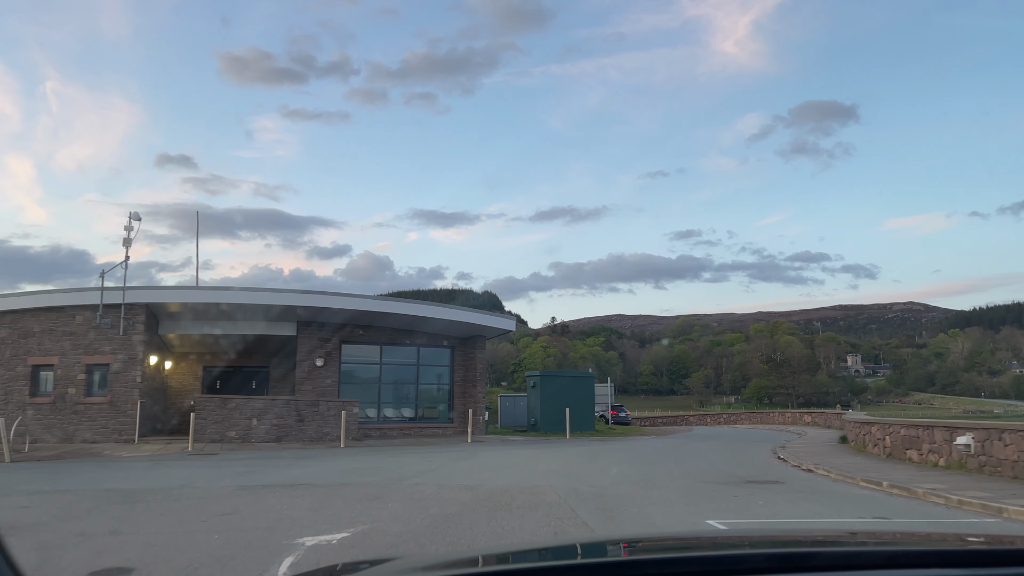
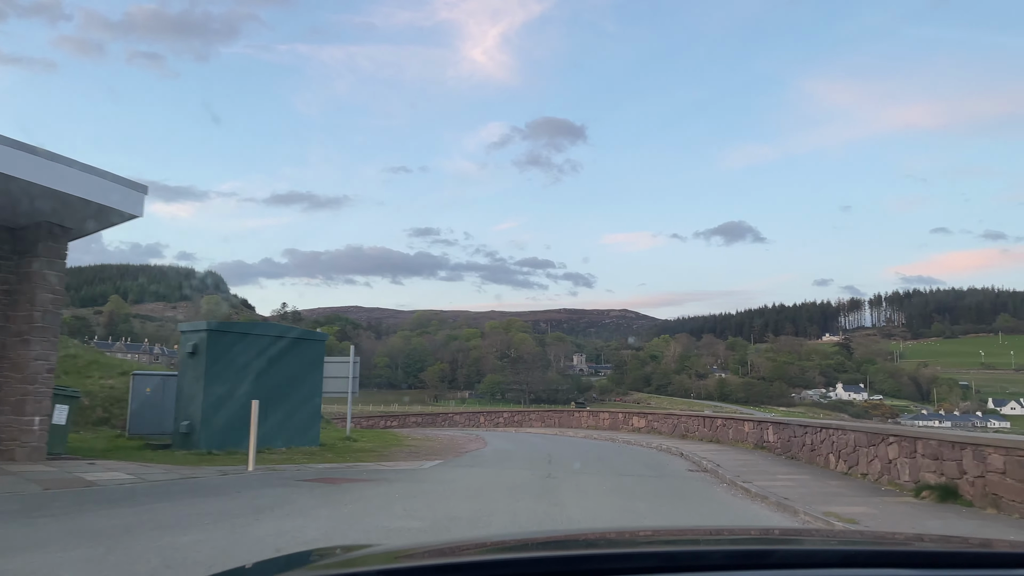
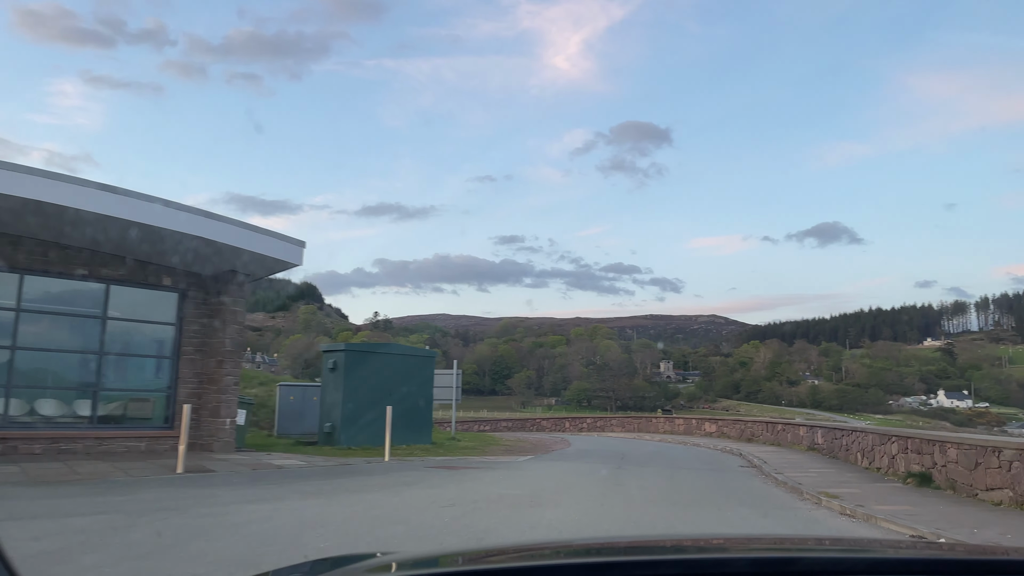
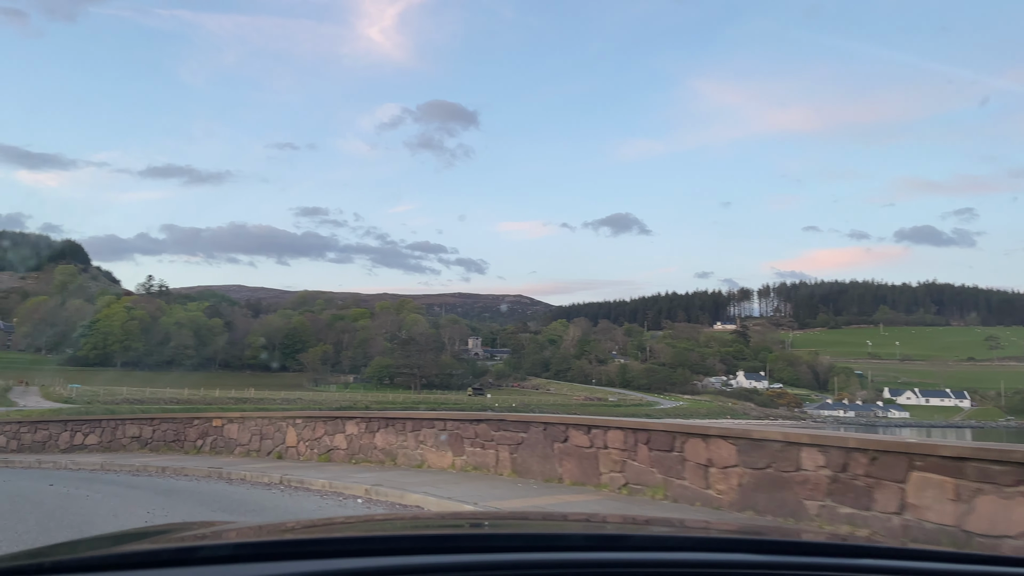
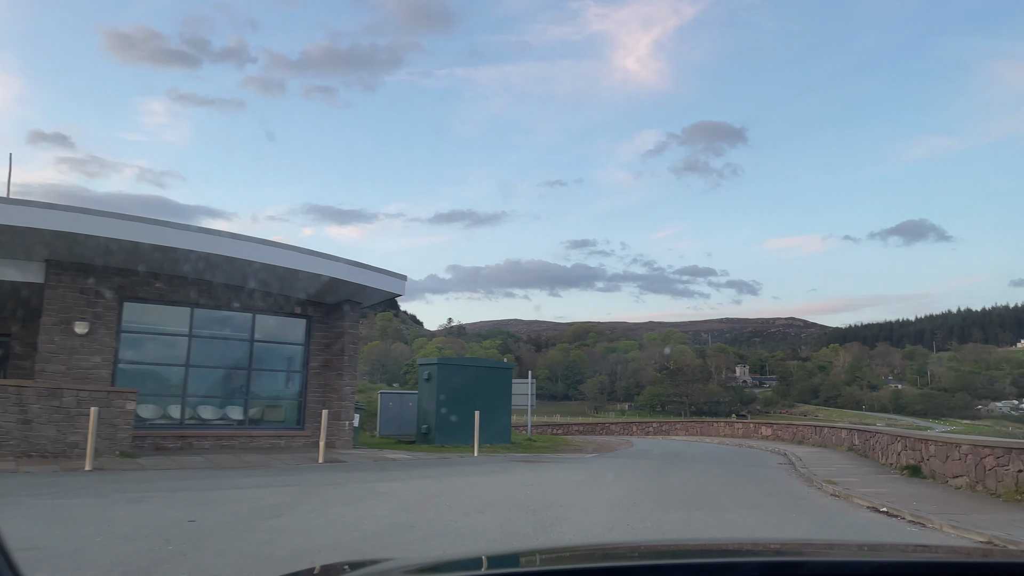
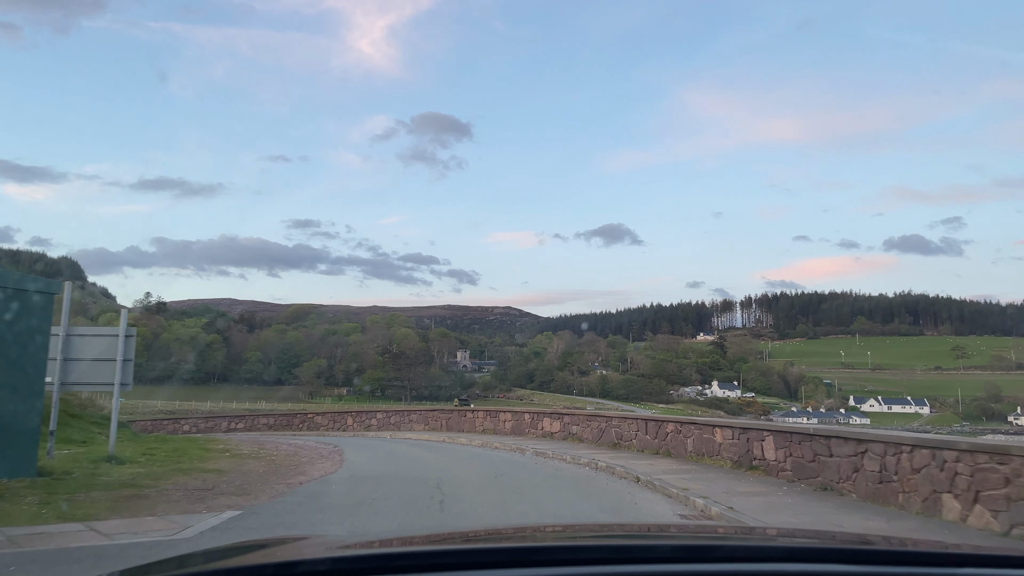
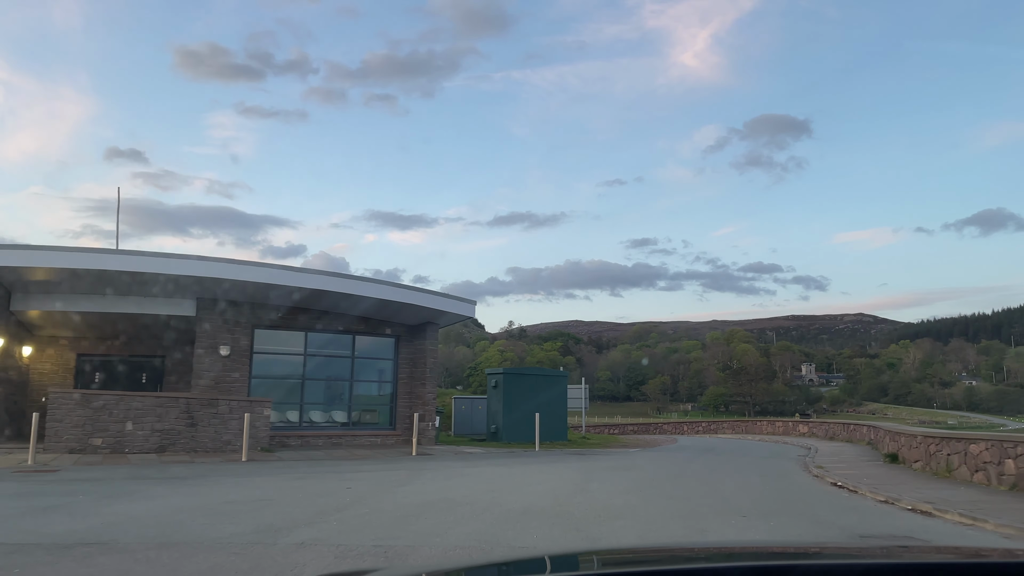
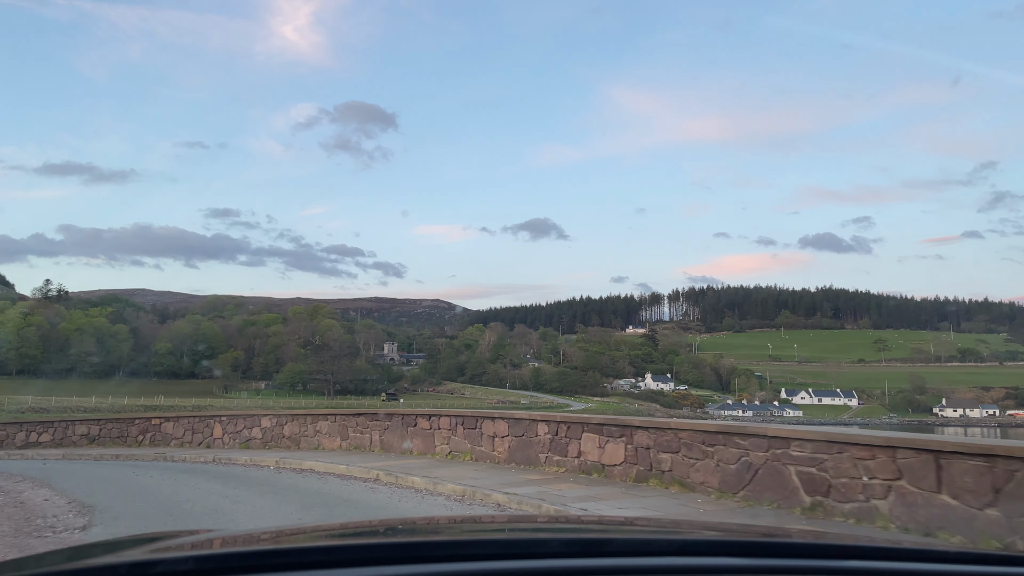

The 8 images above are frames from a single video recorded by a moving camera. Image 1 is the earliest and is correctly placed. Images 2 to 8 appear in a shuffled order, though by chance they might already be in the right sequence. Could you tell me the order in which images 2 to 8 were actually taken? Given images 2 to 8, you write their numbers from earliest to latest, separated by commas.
7, 5, 3, 2, 6, 8, 4
